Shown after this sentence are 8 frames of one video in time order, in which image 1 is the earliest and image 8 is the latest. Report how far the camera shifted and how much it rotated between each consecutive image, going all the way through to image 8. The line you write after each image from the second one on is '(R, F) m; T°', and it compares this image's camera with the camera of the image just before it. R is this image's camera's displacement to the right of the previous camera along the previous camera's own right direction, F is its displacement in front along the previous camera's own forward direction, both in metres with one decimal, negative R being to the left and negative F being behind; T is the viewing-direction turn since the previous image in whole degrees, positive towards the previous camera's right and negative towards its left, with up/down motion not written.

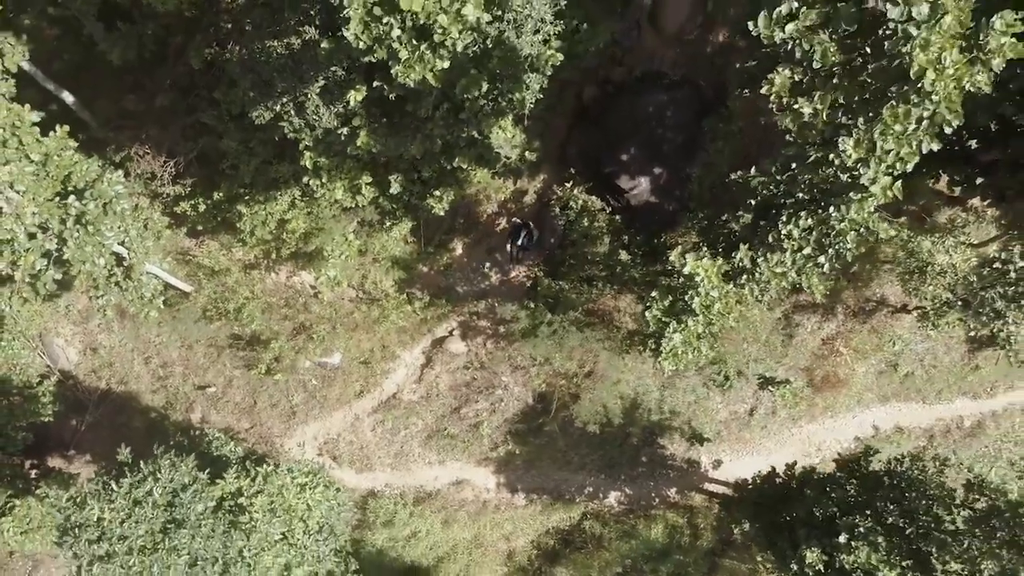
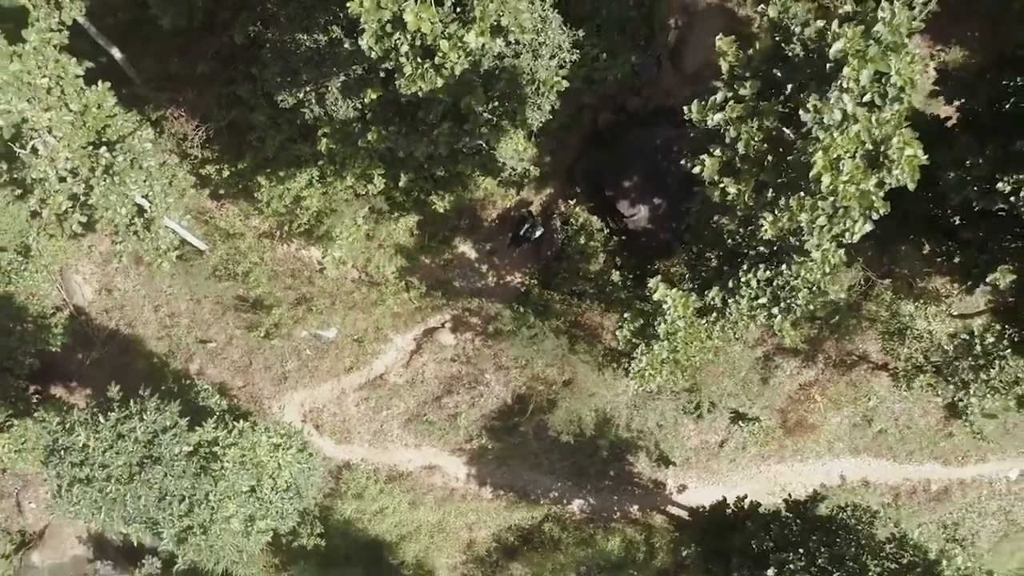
(+0.6, -0.8) m; -1°
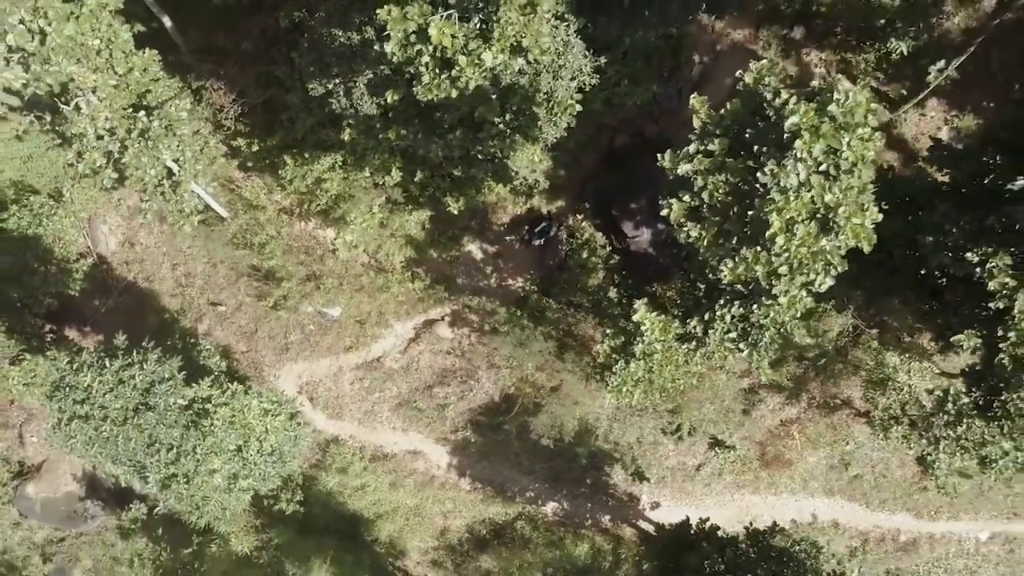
(+0.4, -0.7) m; -1°
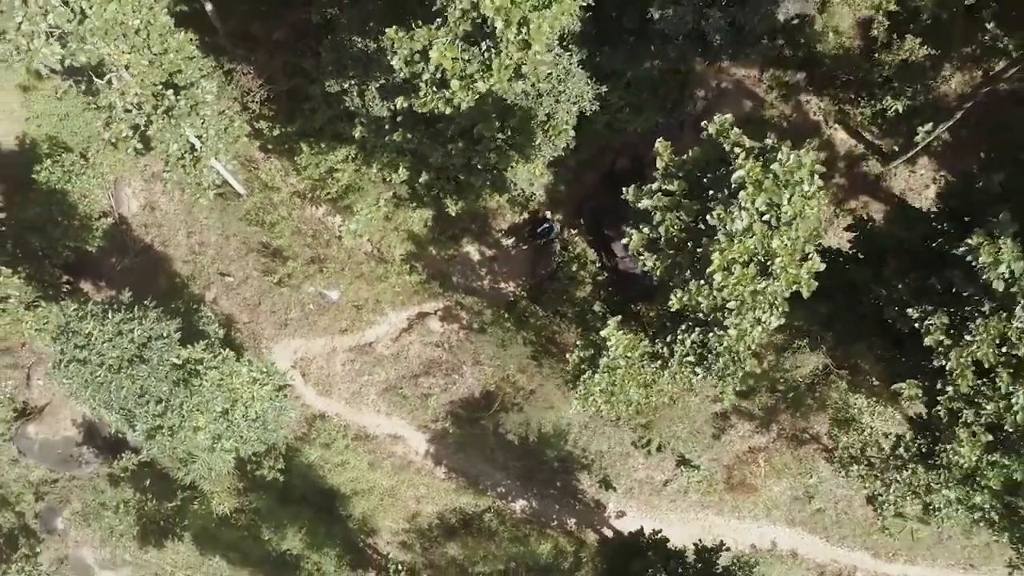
(+0.6, -0.9) m; -1°
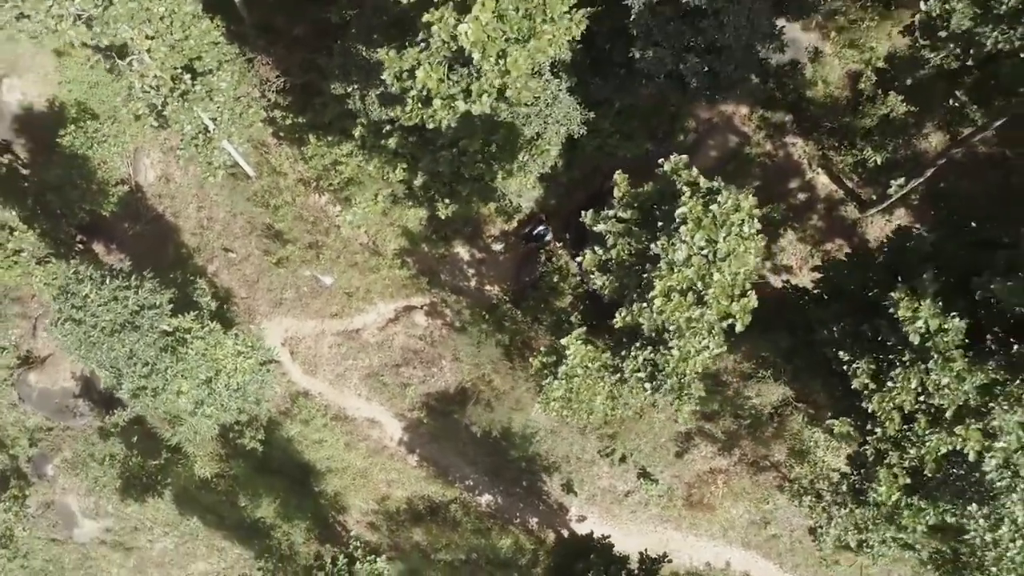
(+0.7, -0.9) m; -1°
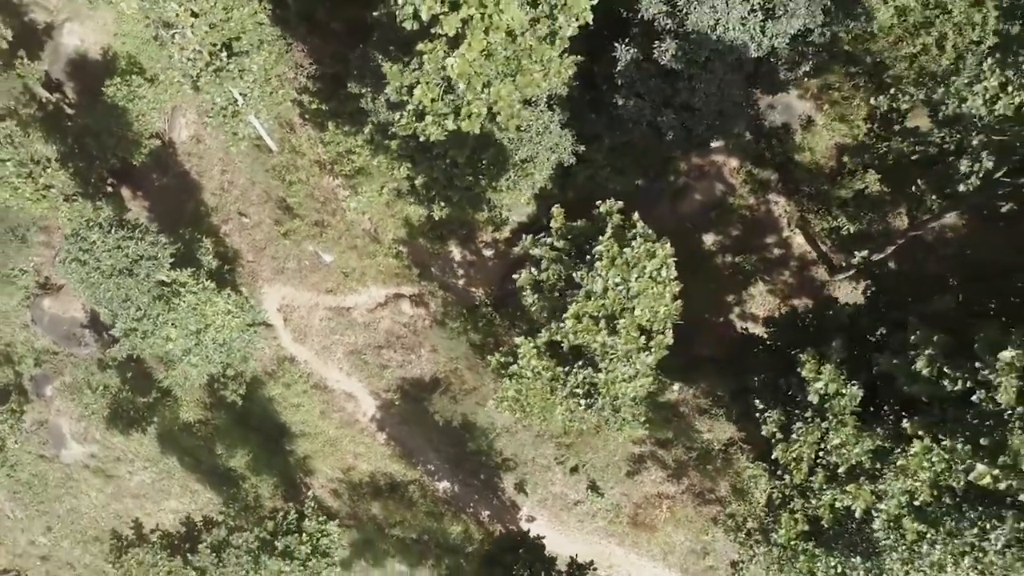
(+1.0, -1.3) m; -2°
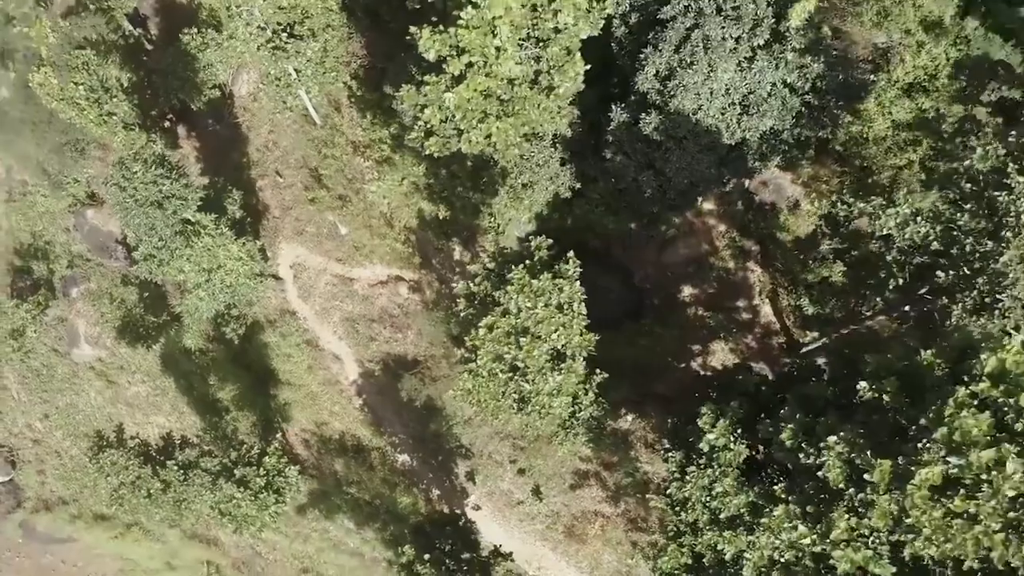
(+1.2, -1.9) m; -2°
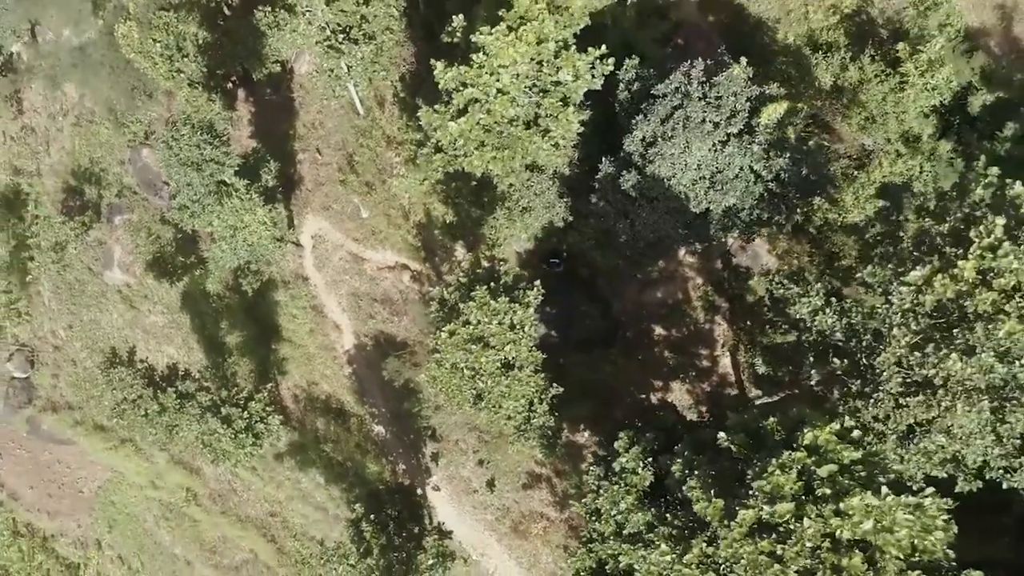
(+1.1, -2.2) m; -2°
